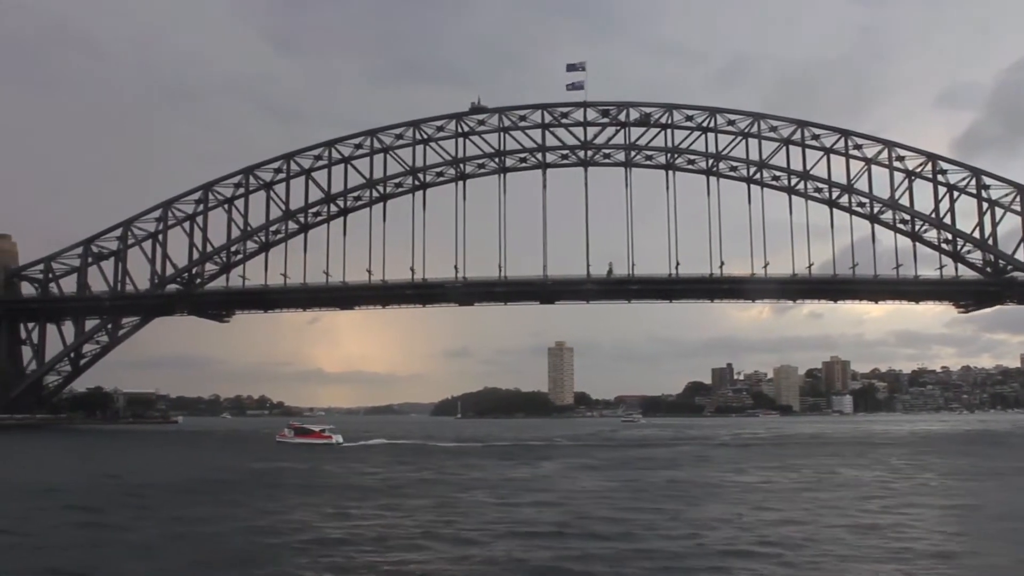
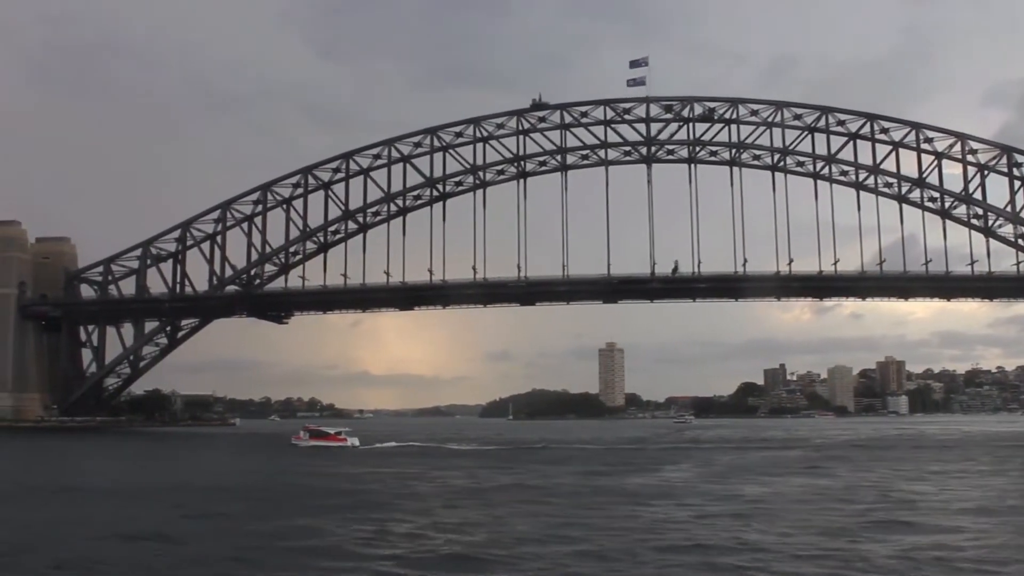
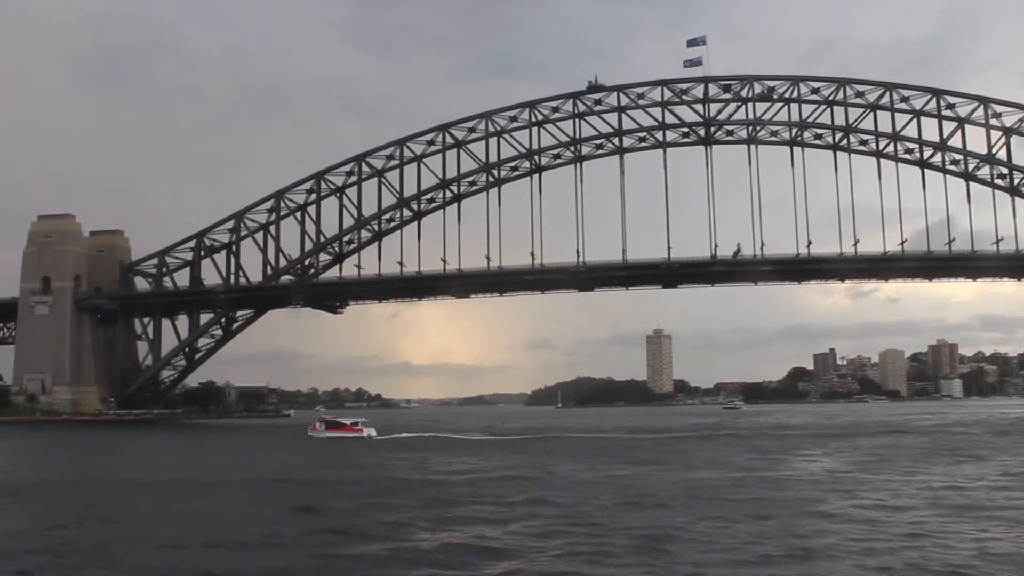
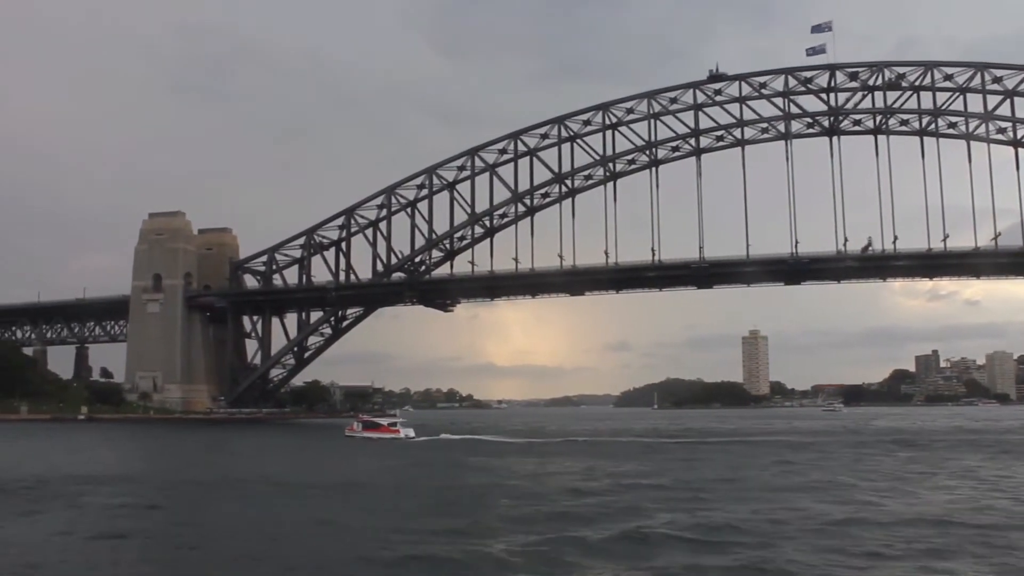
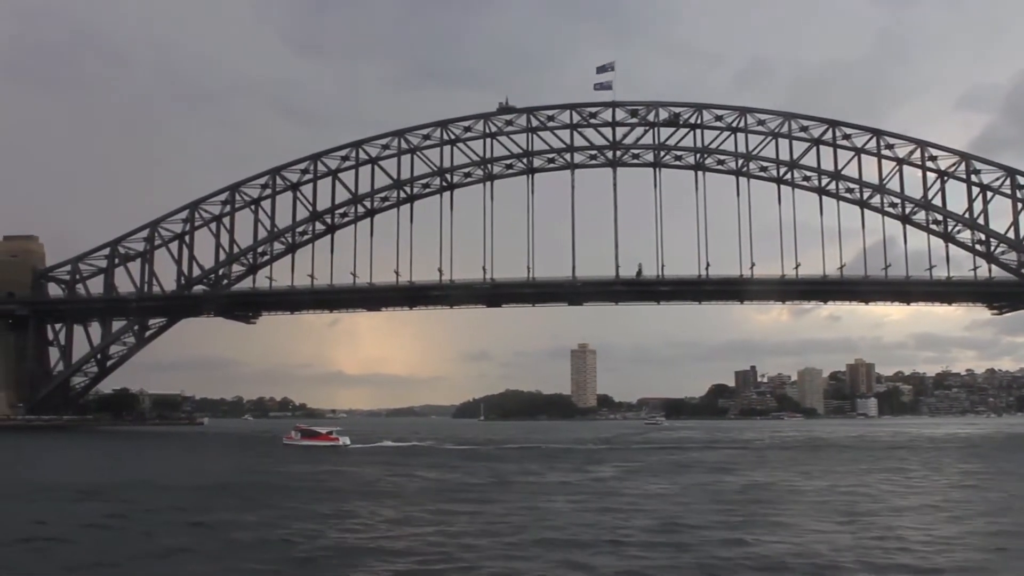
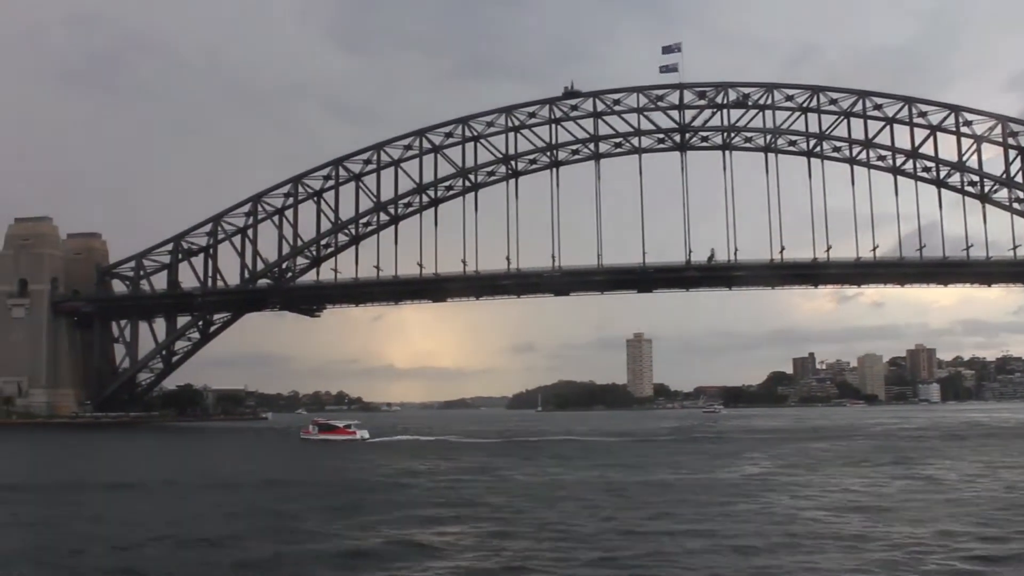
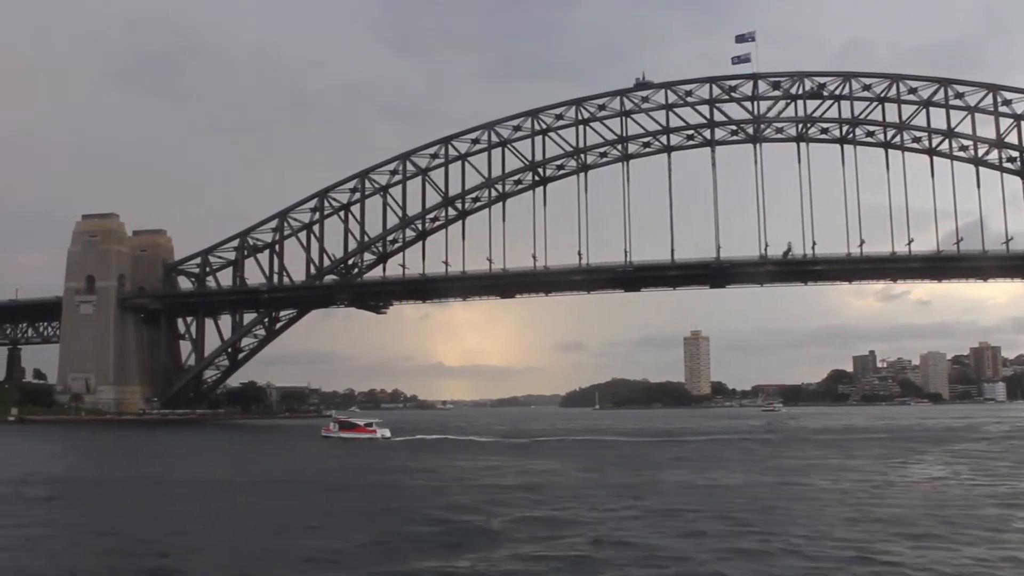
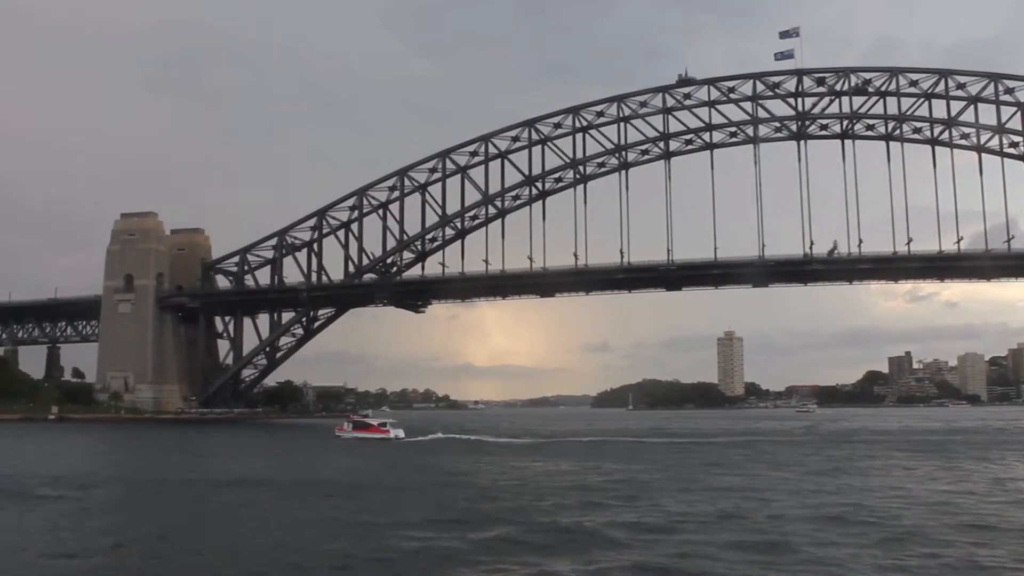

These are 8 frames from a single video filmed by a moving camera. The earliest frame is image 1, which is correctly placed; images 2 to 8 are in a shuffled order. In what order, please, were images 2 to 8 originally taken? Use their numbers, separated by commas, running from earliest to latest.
5, 2, 6, 3, 7, 8, 4
